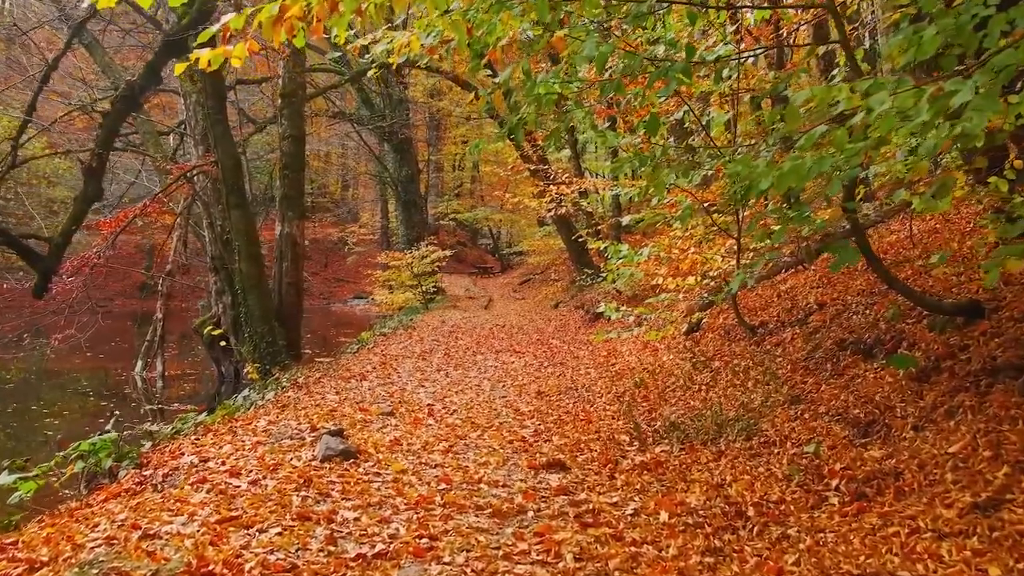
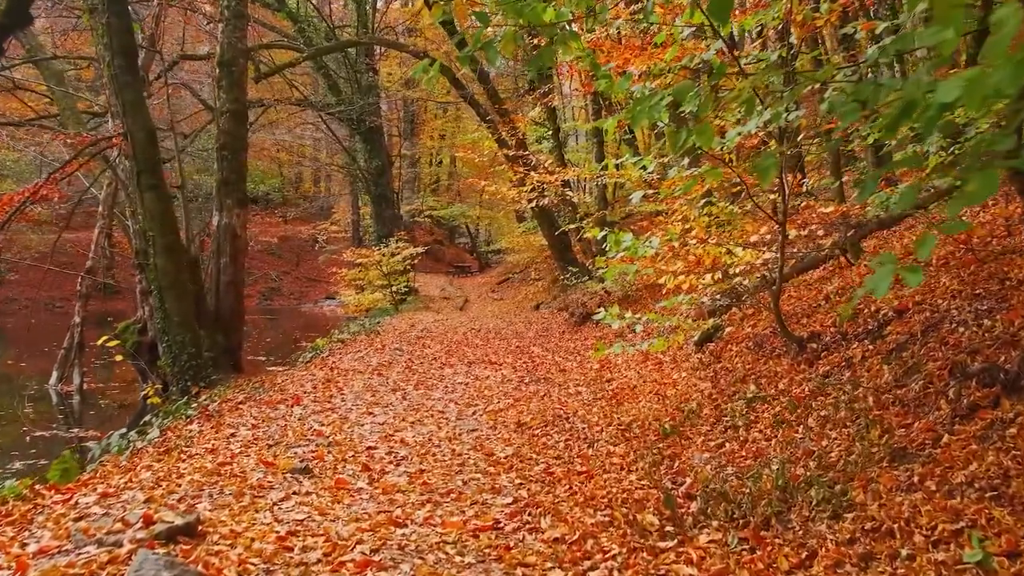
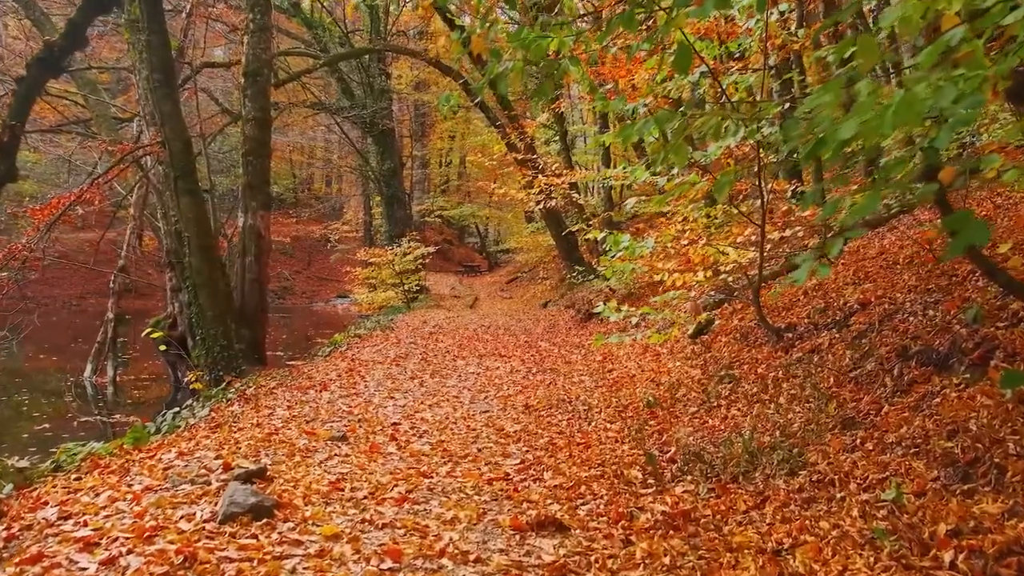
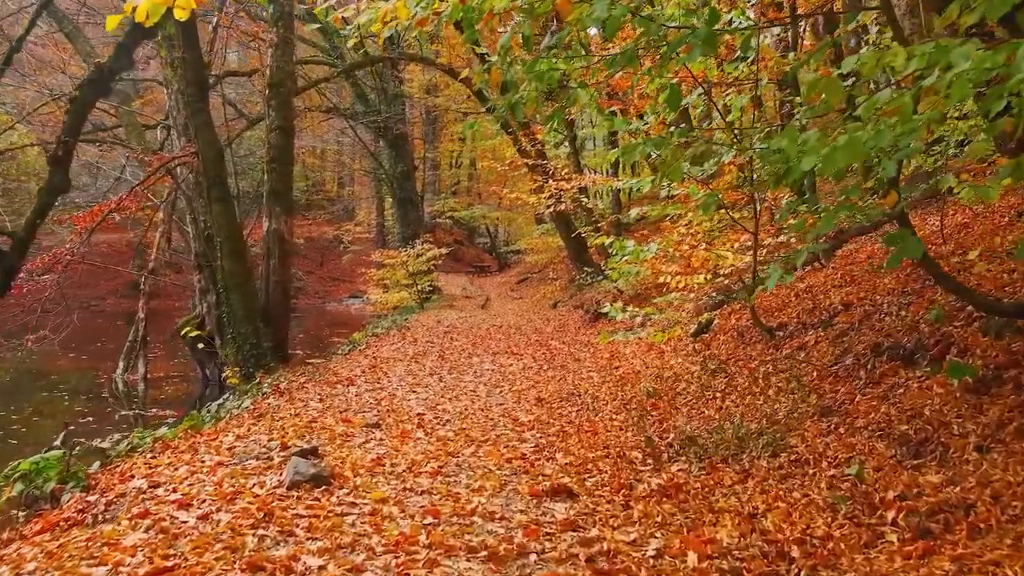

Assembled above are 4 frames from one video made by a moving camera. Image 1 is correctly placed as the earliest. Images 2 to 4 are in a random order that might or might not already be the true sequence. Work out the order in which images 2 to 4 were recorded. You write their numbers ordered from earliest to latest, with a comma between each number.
4, 3, 2
